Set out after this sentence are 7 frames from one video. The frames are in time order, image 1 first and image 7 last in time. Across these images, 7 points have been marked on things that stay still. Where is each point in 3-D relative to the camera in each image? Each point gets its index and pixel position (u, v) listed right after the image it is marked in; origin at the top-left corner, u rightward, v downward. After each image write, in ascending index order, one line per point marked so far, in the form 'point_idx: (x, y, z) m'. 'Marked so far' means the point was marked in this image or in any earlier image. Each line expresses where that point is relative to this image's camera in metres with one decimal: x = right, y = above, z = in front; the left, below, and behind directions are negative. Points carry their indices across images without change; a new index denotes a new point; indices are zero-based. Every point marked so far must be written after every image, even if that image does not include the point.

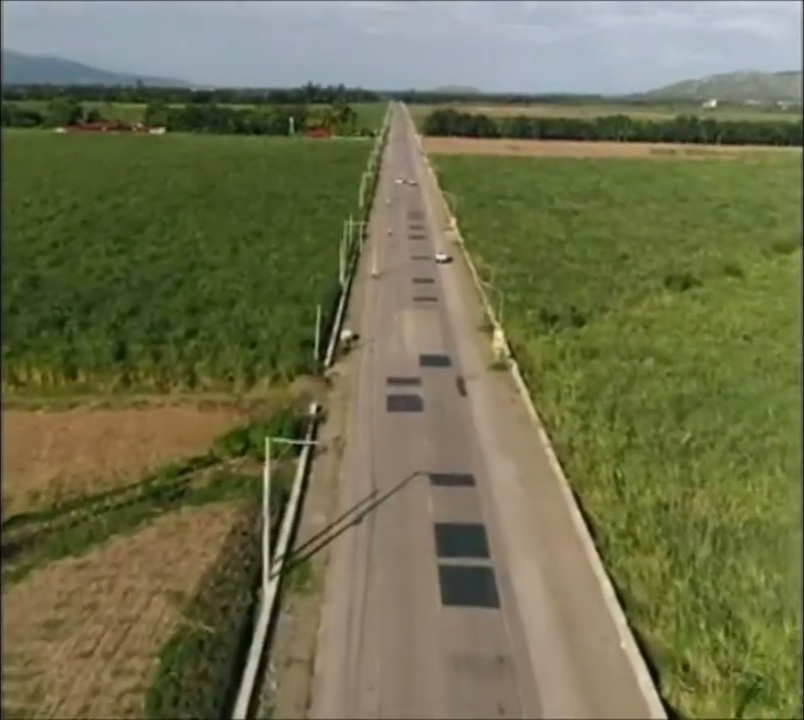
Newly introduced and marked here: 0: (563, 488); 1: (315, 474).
0: (+2.4, -1.9, +17.4) m
1: (-1.4, -1.8, +18.1) m
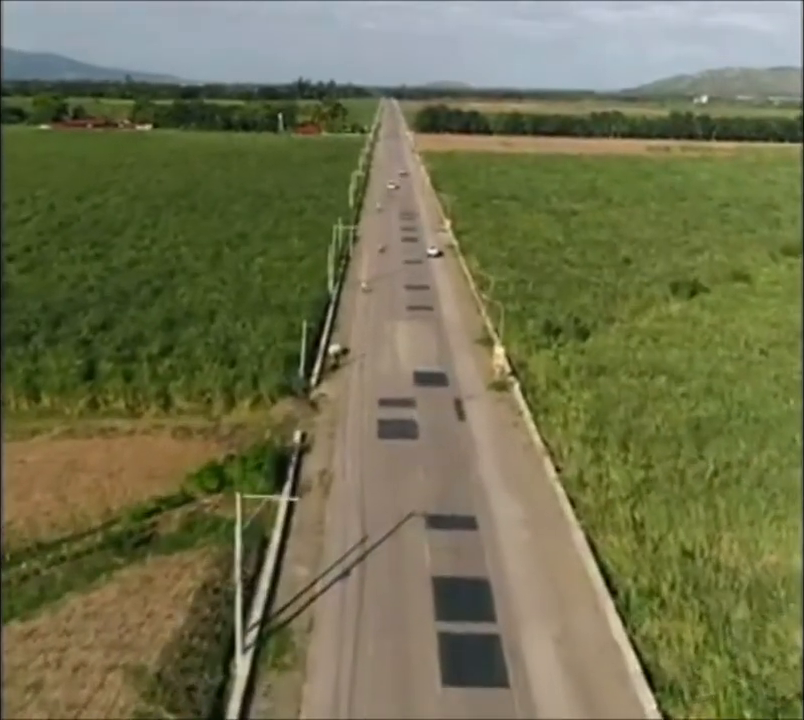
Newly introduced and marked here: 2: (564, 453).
0: (+2.3, -2.3, +15.6) m
1: (-1.4, -2.2, +16.3) m
2: (+2.6, -1.5, +18.6) m
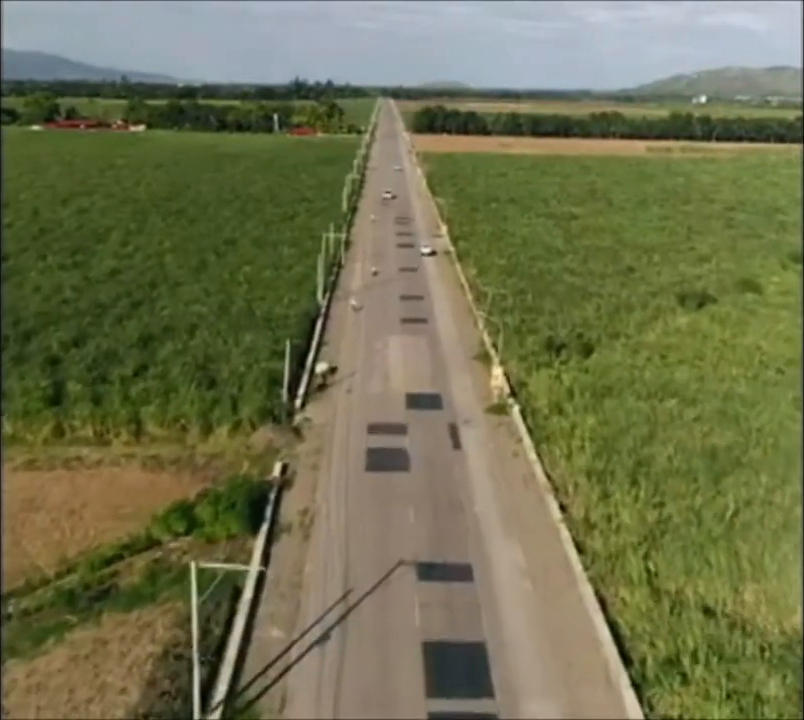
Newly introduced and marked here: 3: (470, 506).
0: (+2.1, -2.7, +14.0) m
1: (-1.6, -2.6, +14.7) m
2: (+2.4, -1.9, +17.0) m
3: (+1.0, -2.1, +16.6) m
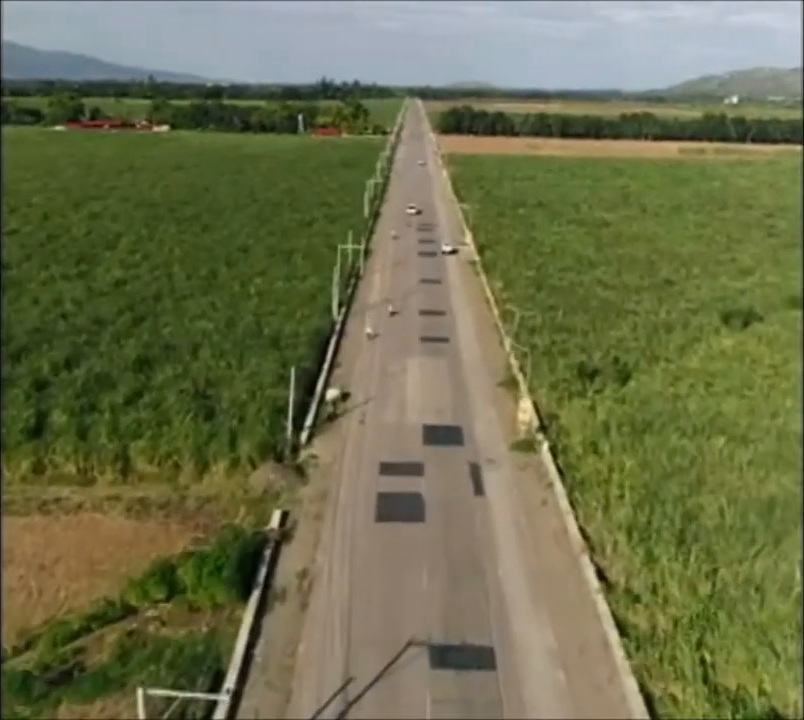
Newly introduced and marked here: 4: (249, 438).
0: (+2.2, -3.2, +11.9) m
1: (-1.5, -3.1, +12.6) m
2: (+2.6, -2.4, +14.8) m
3: (+1.1, -2.6, +14.5) m
4: (-2.4, -1.3, +18.7) m
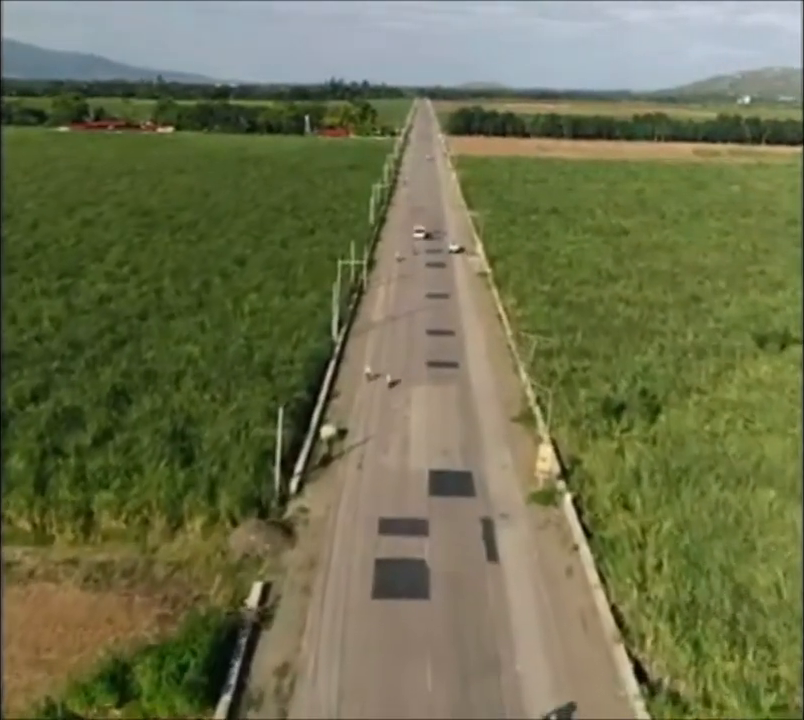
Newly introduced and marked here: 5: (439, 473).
0: (+2.2, -3.8, +9.6) m
1: (-1.5, -3.6, +10.3) m
2: (+2.6, -3.0, +12.5) m
3: (+1.1, -3.1, +12.2) m
4: (-2.4, -1.8, +16.4) m
5: (+0.6, -1.7, +17.9) m
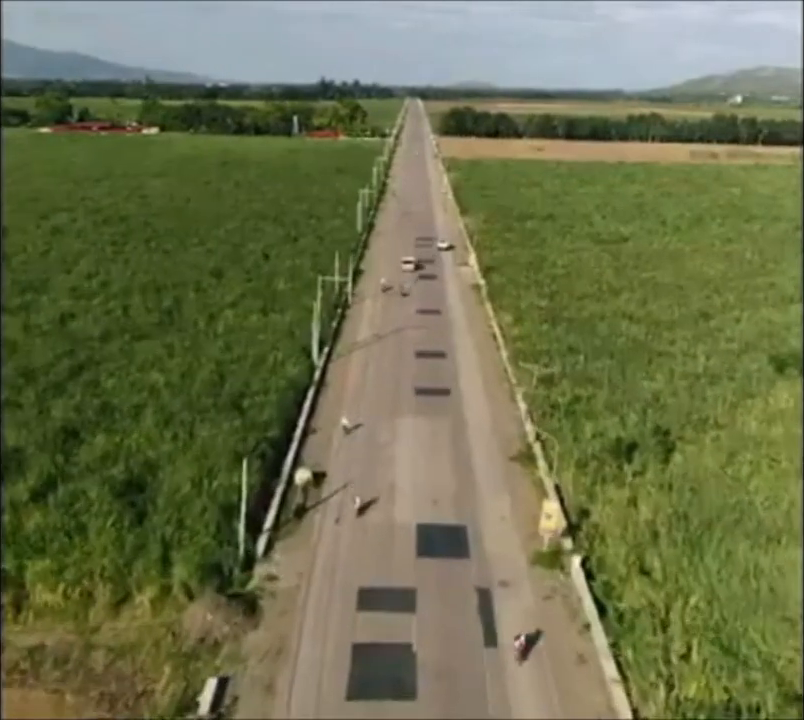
0: (+2.1, -4.3, +7.4) m
1: (-1.7, -4.2, +8.2) m
2: (+2.4, -3.5, +10.4) m
3: (+0.9, -3.7, +10.0) m
4: (-2.6, -2.3, +14.2) m
5: (+0.4, -2.3, +15.7) m
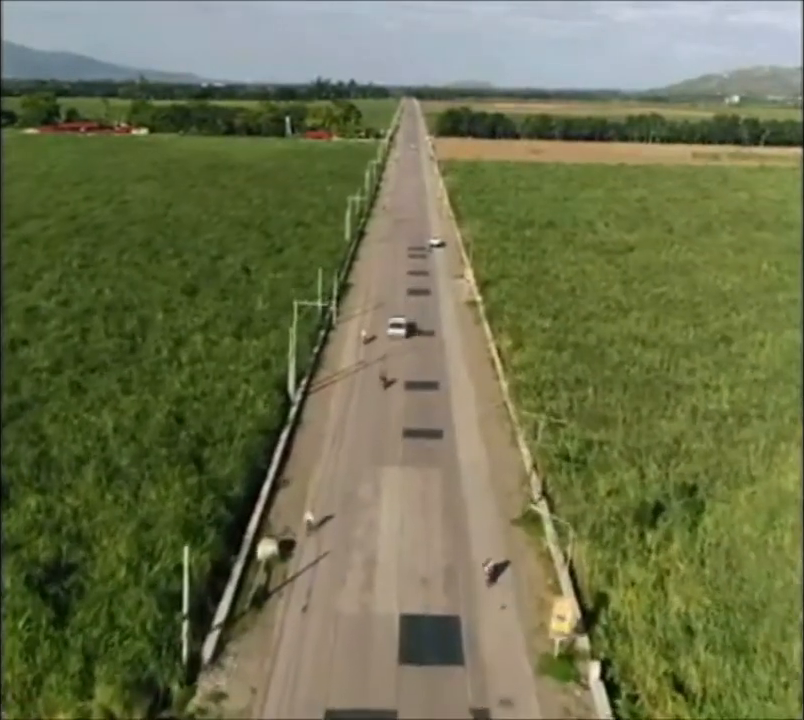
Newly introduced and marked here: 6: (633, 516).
0: (+1.9, -4.9, +4.7) m
1: (-1.9, -4.8, +5.4) m
2: (+2.2, -4.1, +7.7) m
3: (+0.7, -4.3, +7.3) m
4: (-2.8, -3.0, +11.5) m
5: (+0.1, -2.9, +13.0) m
6: (+3.0, -2.0, +15.4) m
